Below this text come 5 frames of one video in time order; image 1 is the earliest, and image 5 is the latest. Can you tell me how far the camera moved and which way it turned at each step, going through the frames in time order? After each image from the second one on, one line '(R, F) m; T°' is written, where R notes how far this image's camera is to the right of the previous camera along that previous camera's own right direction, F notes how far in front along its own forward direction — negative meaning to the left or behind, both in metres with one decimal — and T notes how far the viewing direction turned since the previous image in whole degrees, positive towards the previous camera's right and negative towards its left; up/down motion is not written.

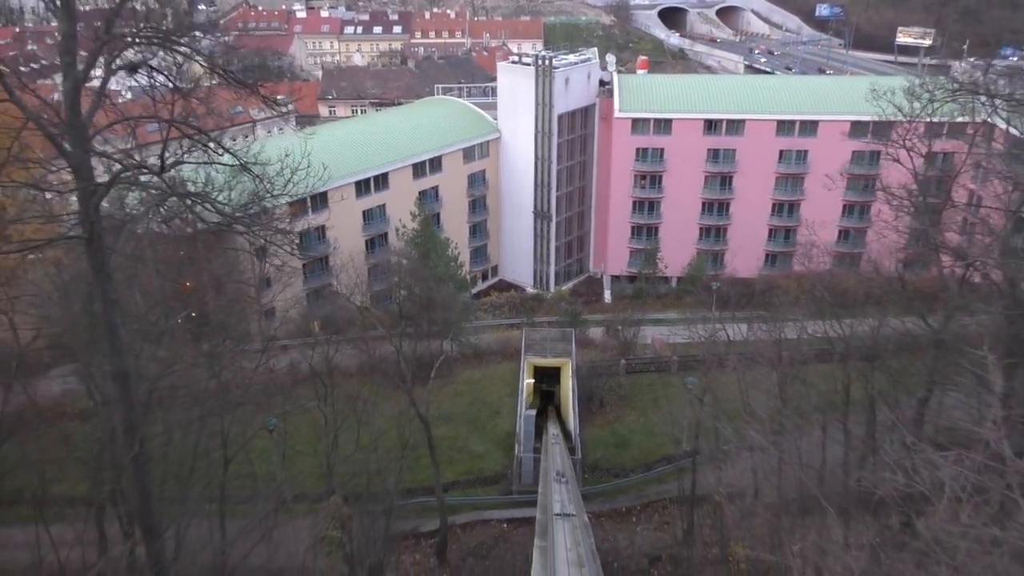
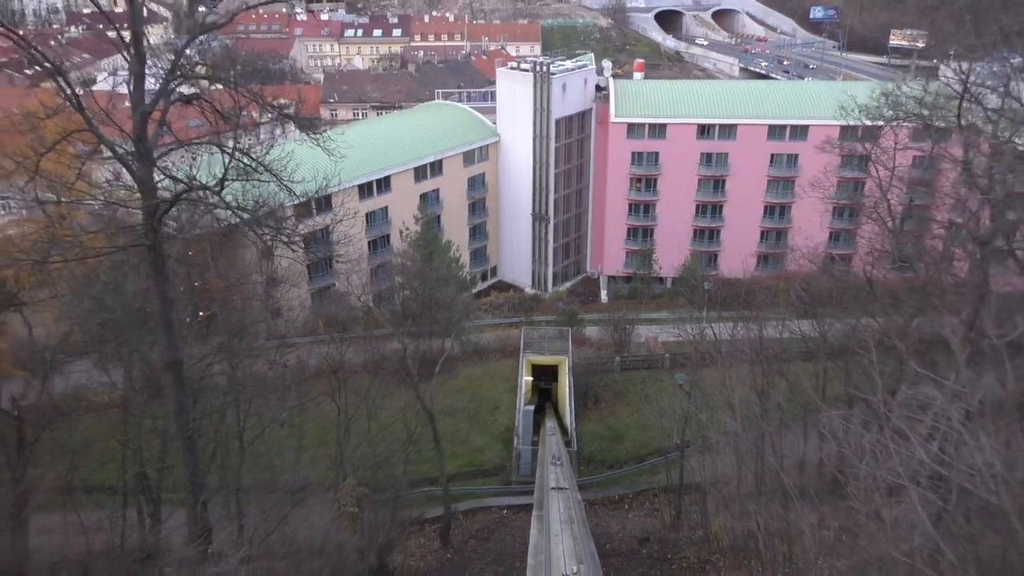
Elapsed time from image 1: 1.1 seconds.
(0.0, -0.8) m; 0°
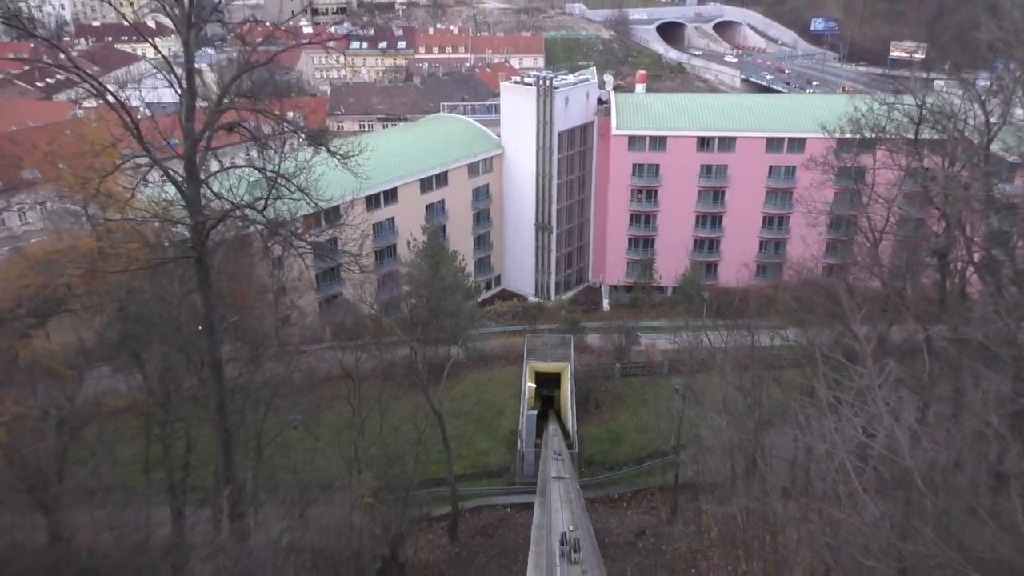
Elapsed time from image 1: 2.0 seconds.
(0.0, -0.7) m; 0°
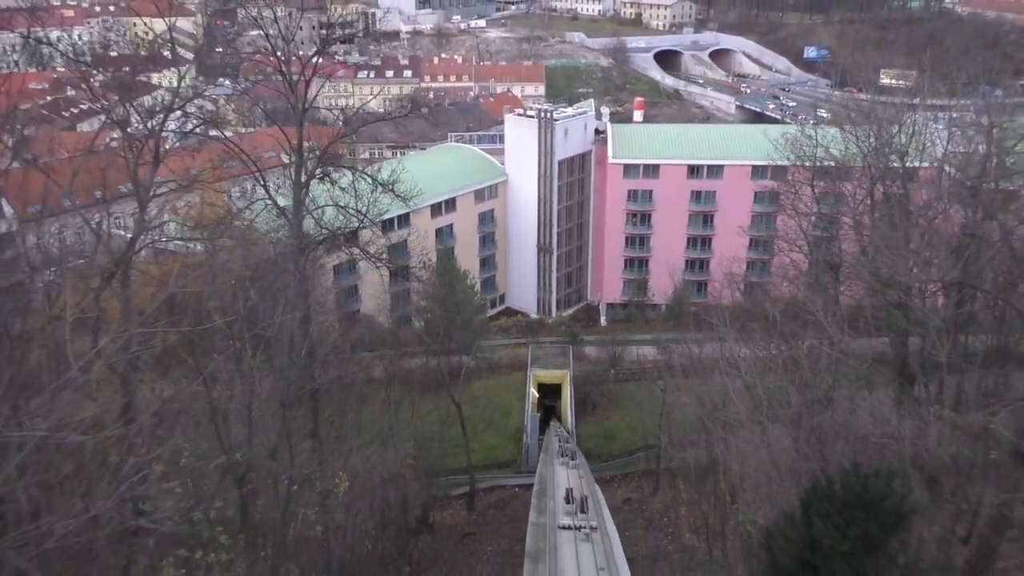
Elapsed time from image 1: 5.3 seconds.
(-0.1, -2.5) m; 0°
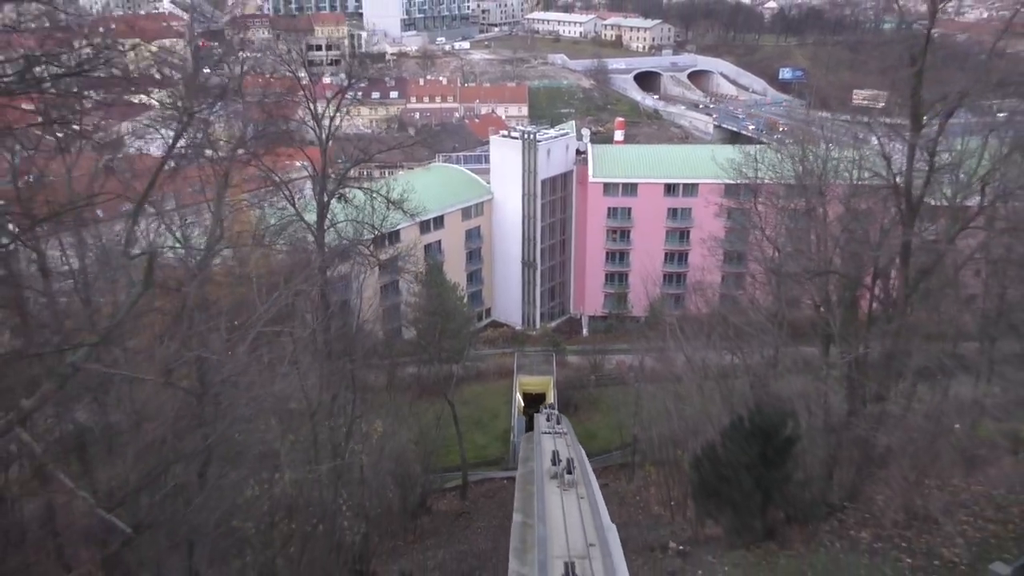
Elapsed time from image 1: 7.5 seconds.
(-0.1, -1.6) m; +1°
